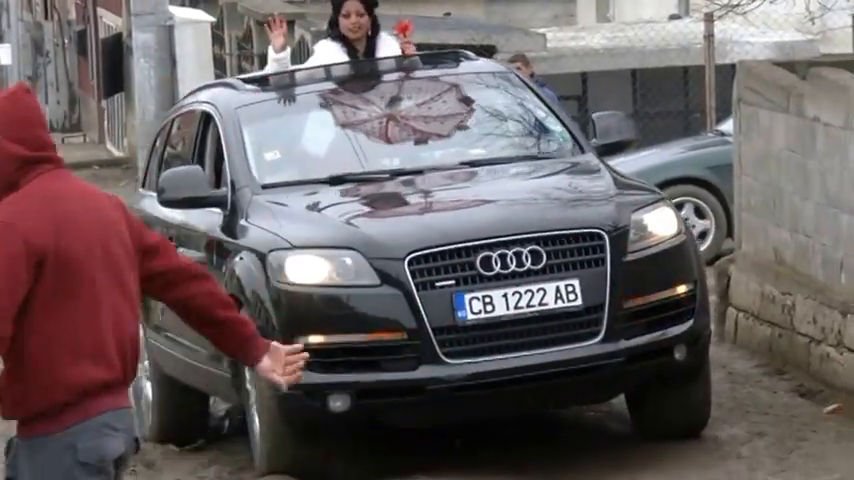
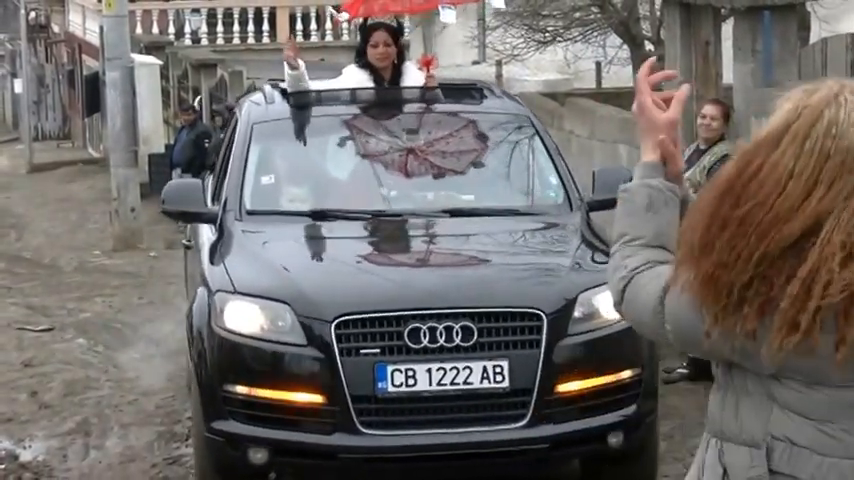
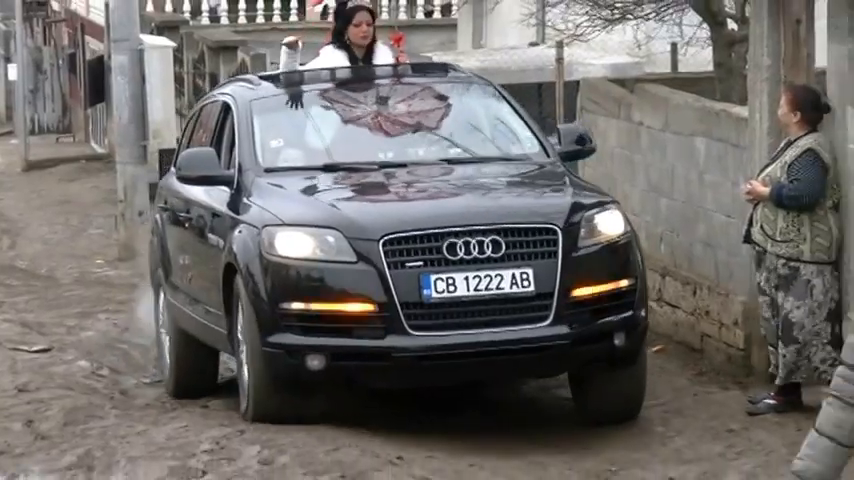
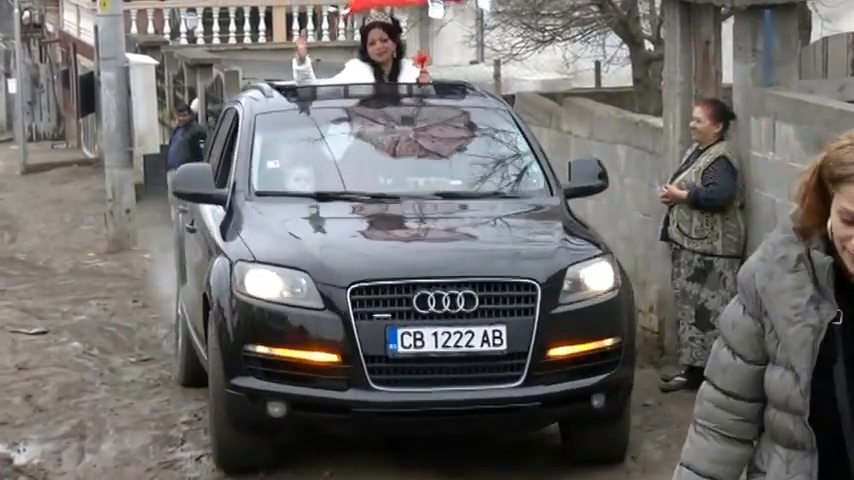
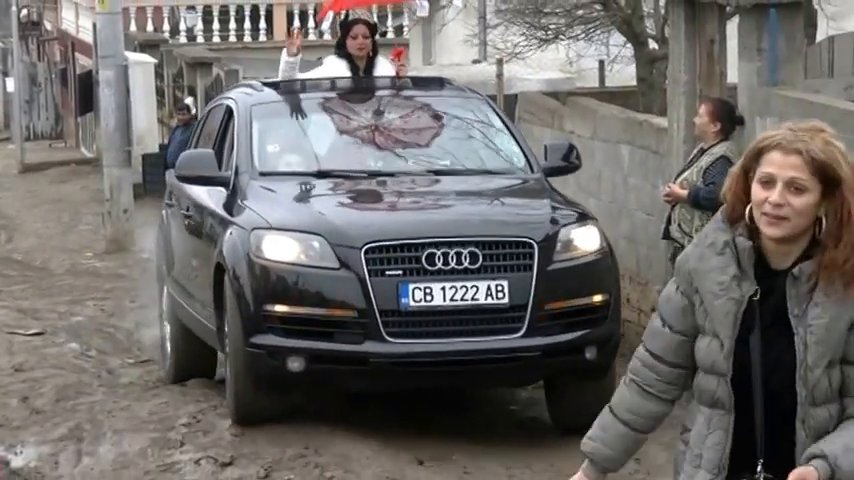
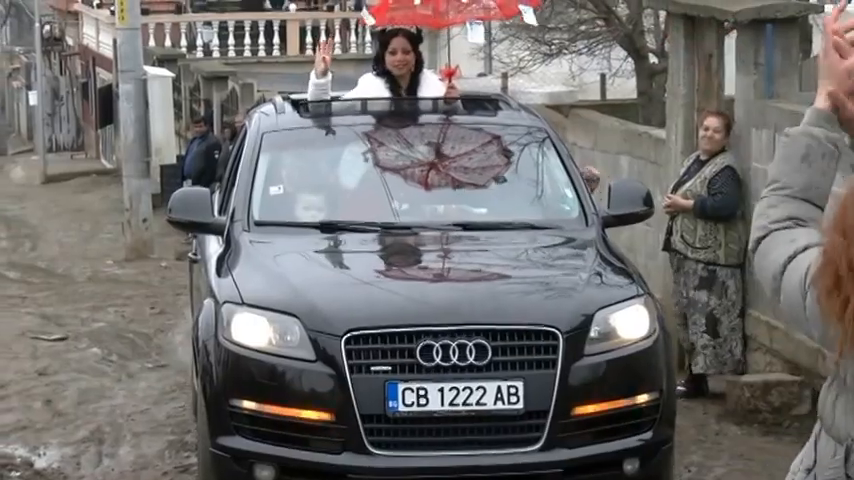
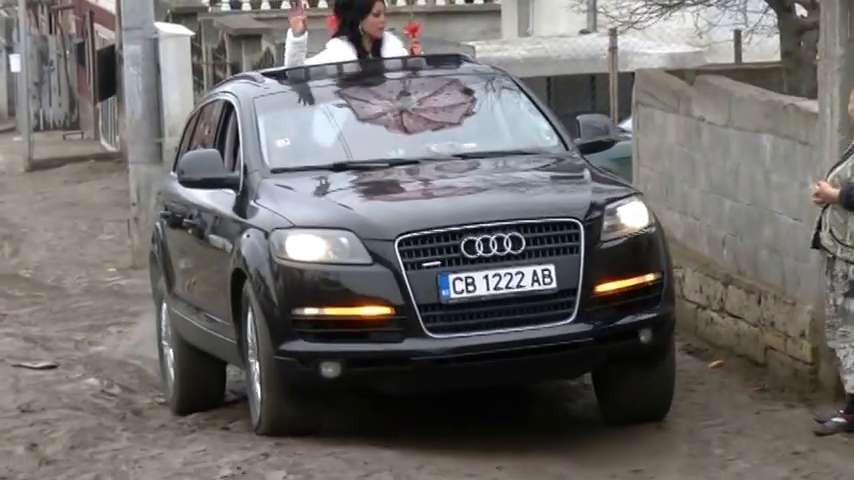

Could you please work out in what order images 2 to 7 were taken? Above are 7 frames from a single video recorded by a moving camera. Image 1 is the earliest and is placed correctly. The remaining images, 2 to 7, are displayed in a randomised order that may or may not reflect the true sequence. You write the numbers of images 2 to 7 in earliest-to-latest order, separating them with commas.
7, 3, 5, 4, 2, 6
